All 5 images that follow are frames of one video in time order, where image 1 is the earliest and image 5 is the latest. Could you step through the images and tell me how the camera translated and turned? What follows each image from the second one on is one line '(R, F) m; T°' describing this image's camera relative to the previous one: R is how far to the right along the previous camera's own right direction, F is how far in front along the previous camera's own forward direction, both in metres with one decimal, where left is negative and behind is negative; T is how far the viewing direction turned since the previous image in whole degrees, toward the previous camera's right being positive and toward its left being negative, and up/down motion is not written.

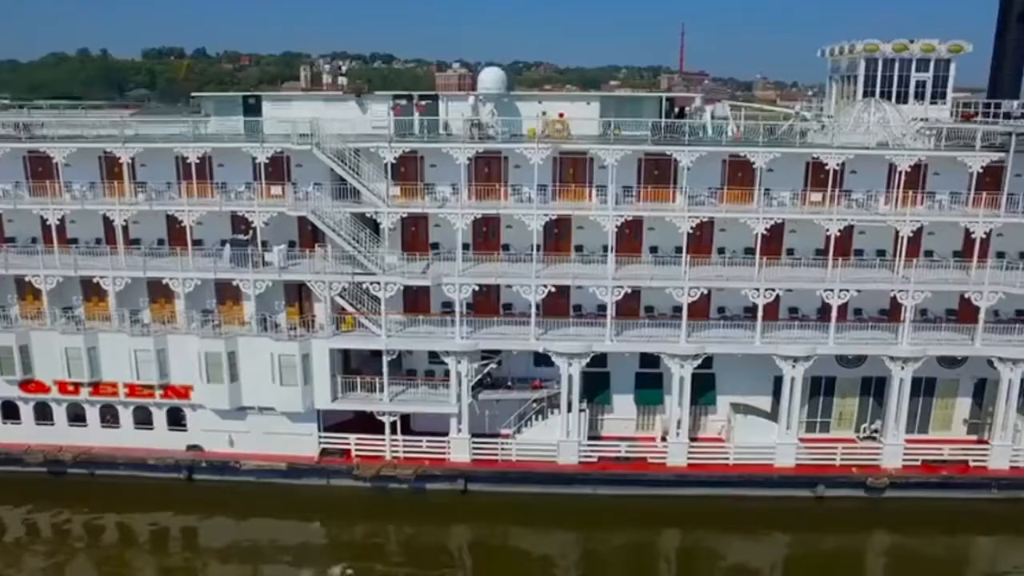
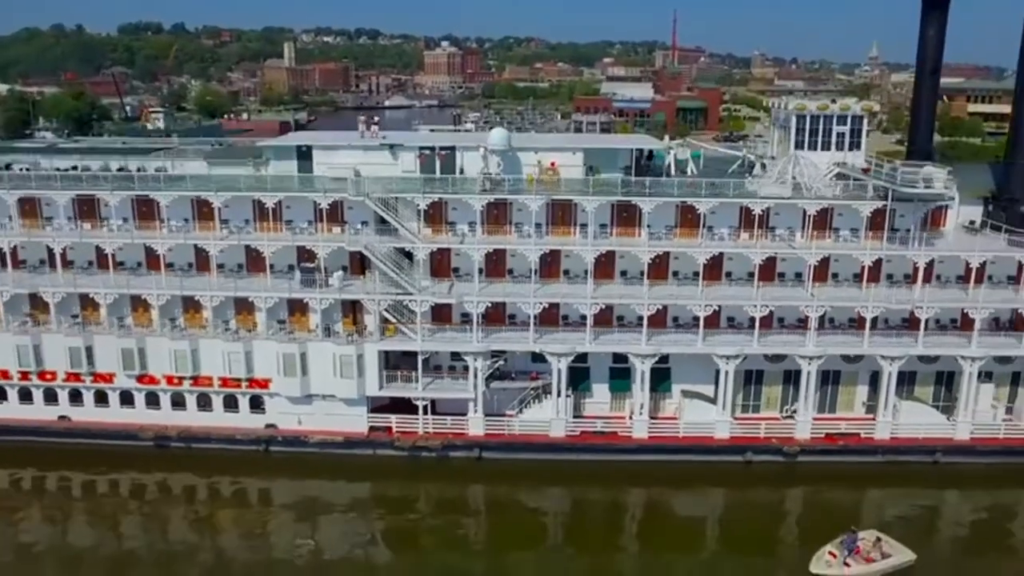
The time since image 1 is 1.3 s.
(-0.4, -5.7) m; +1°
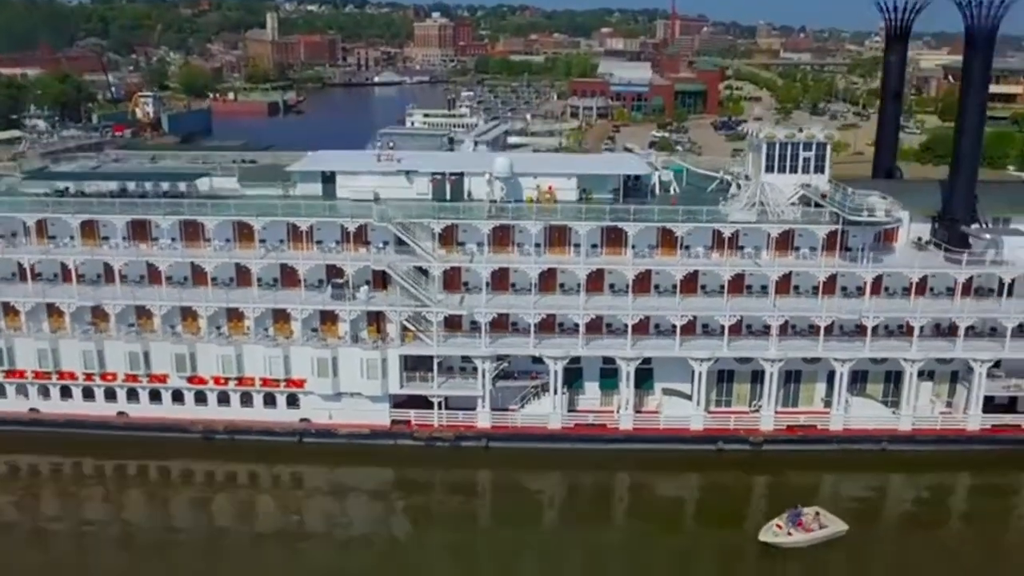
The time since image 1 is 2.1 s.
(-0.2, -3.6) m; 0°
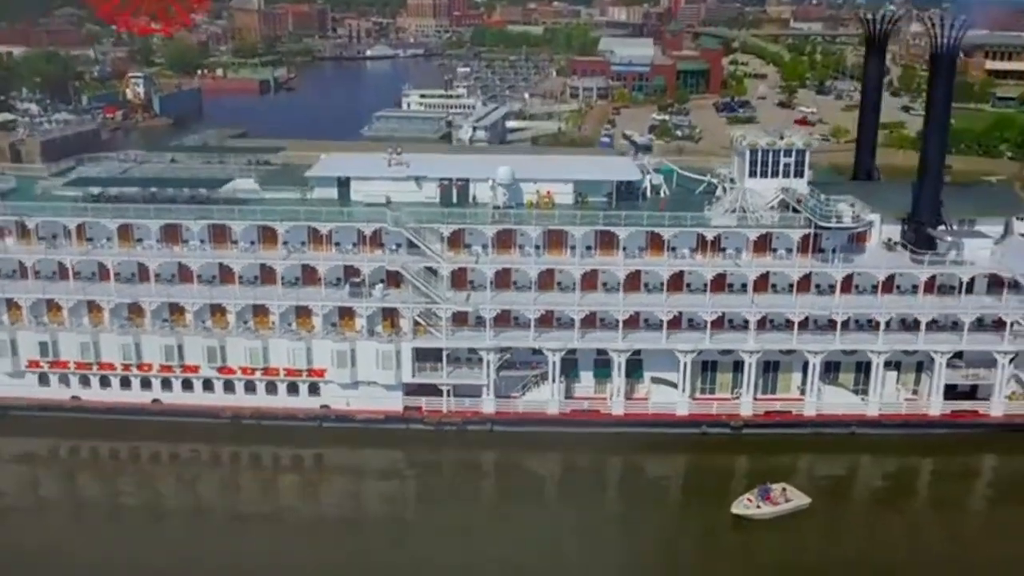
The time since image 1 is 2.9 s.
(-0.1, -2.6) m; 0°
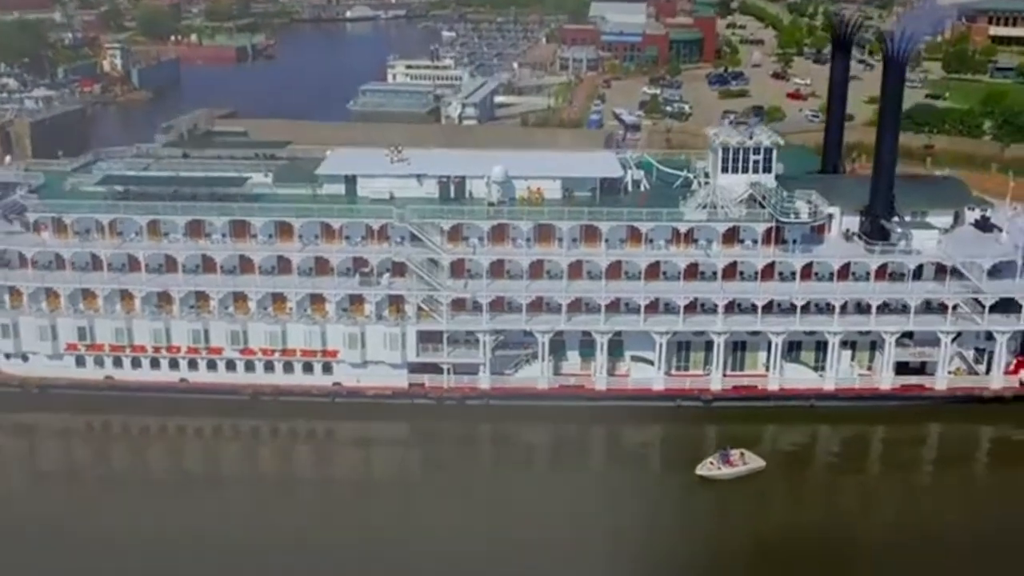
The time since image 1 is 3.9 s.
(0.0, -3.4) m; 0°
